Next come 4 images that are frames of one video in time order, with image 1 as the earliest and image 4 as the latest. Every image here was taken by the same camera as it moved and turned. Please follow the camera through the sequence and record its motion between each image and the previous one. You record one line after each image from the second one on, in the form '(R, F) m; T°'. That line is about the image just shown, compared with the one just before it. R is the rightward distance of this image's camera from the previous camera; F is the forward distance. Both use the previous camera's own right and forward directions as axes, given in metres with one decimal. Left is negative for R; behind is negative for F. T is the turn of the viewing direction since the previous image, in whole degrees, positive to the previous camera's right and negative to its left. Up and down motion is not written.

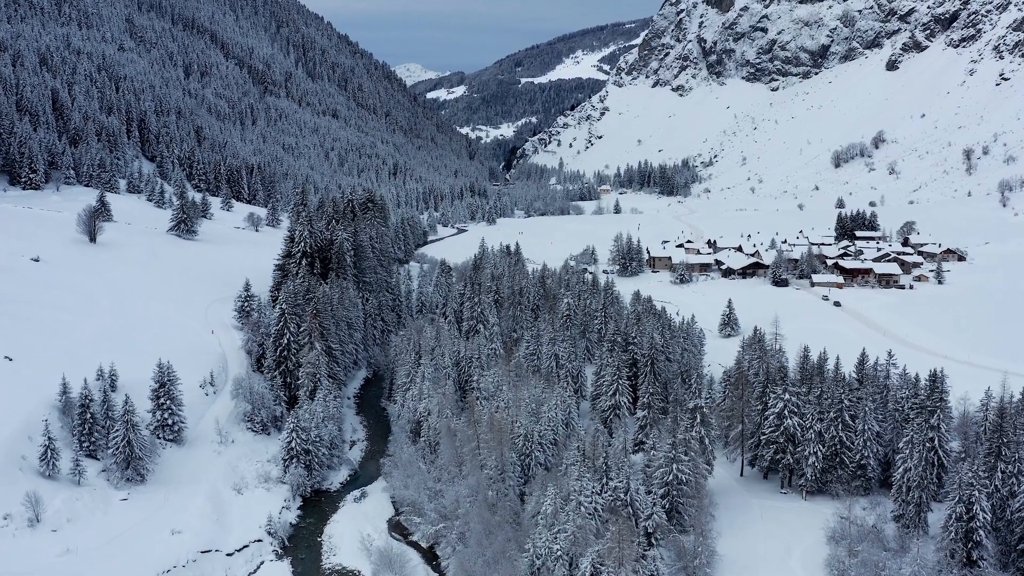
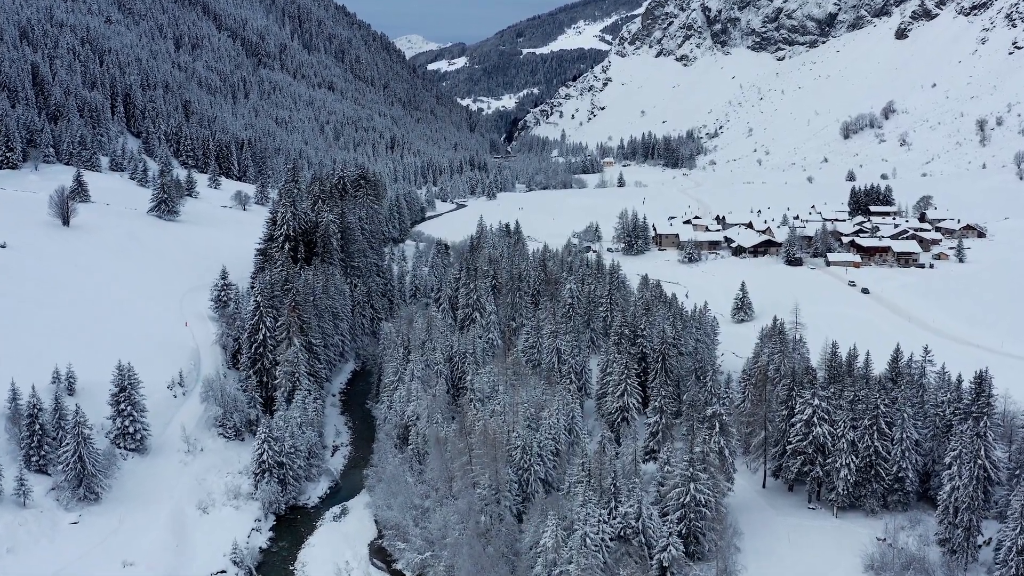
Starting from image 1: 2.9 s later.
(+0.5, +5.7) m; 0°
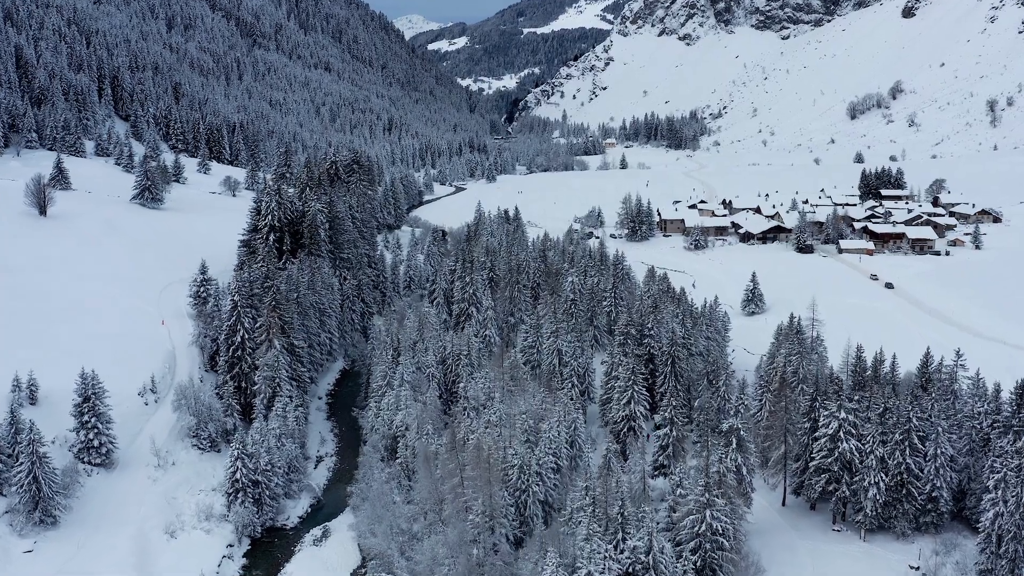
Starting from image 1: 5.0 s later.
(+0.3, +4.3) m; 0°
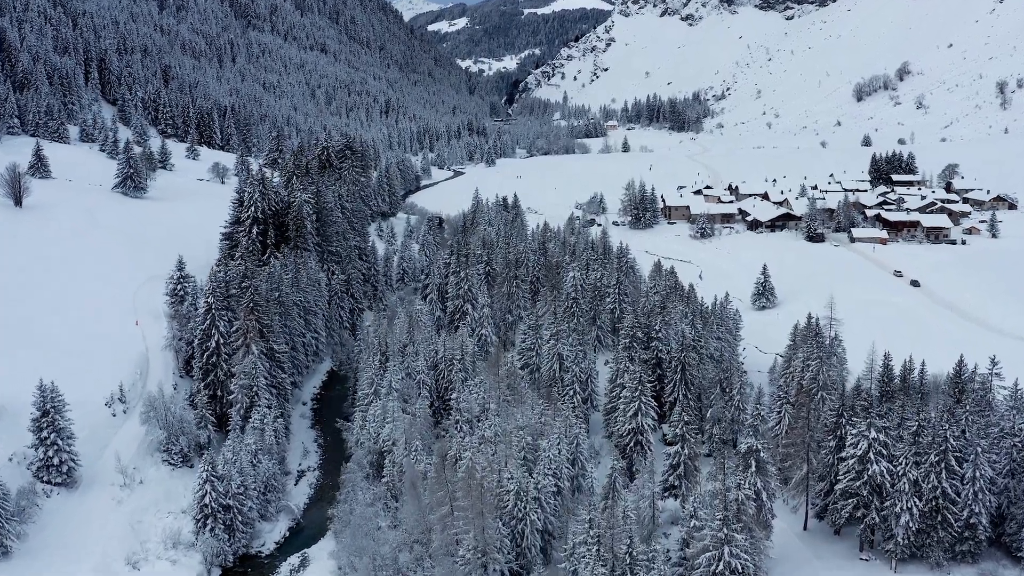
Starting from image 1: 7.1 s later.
(+0.3, +4.1) m; 0°
